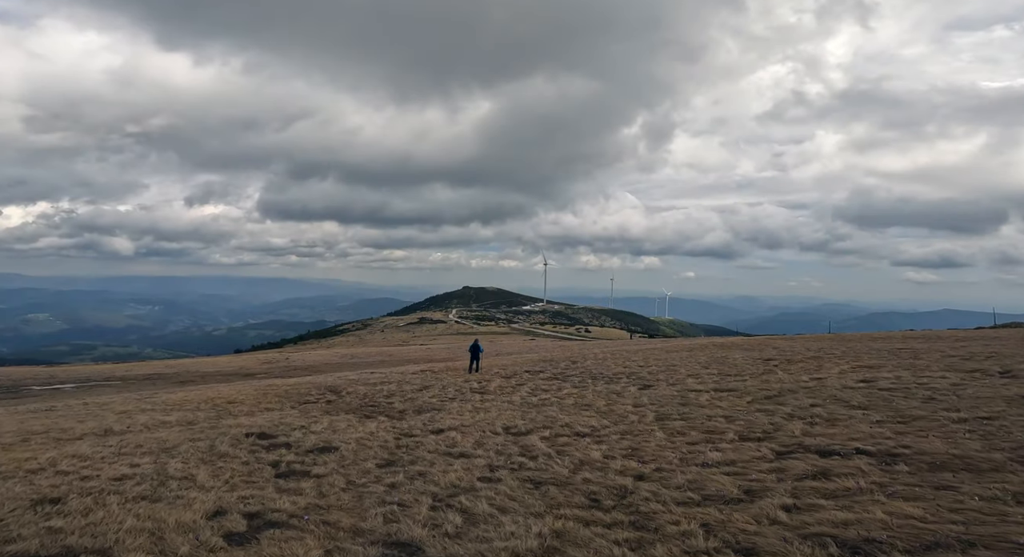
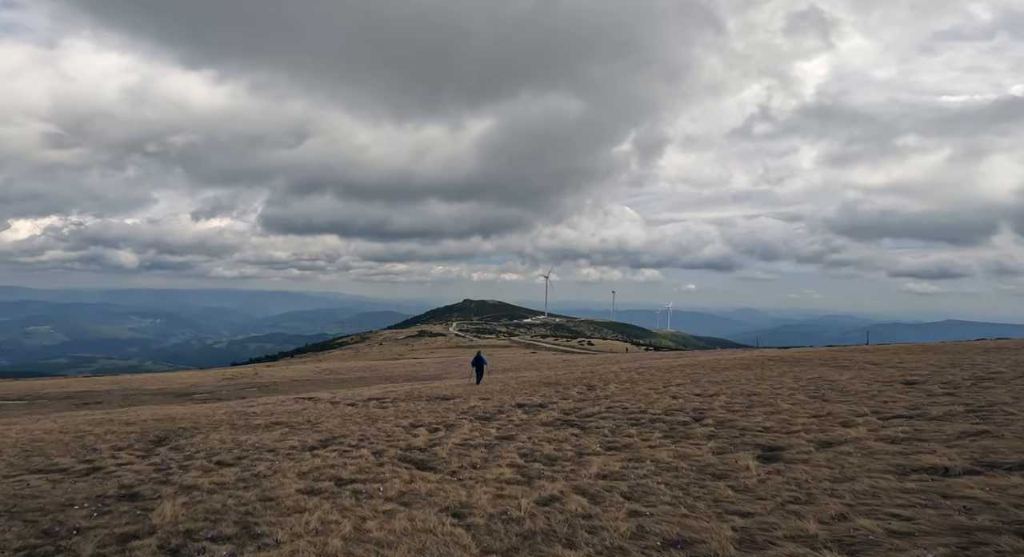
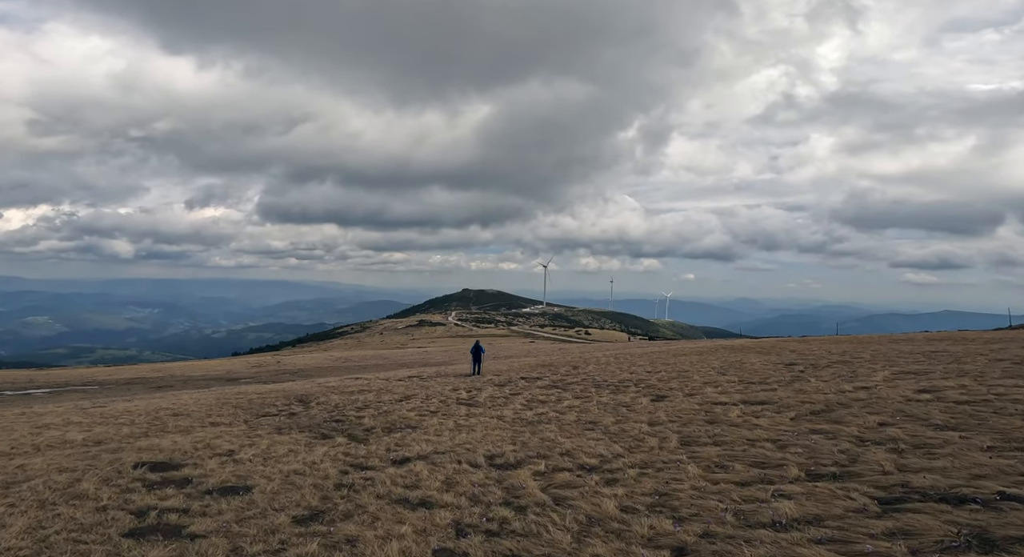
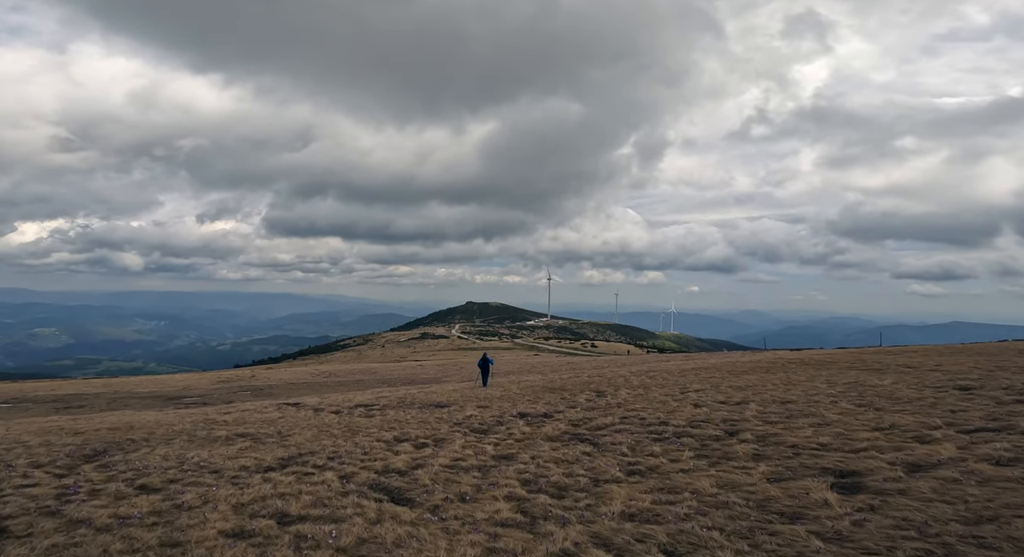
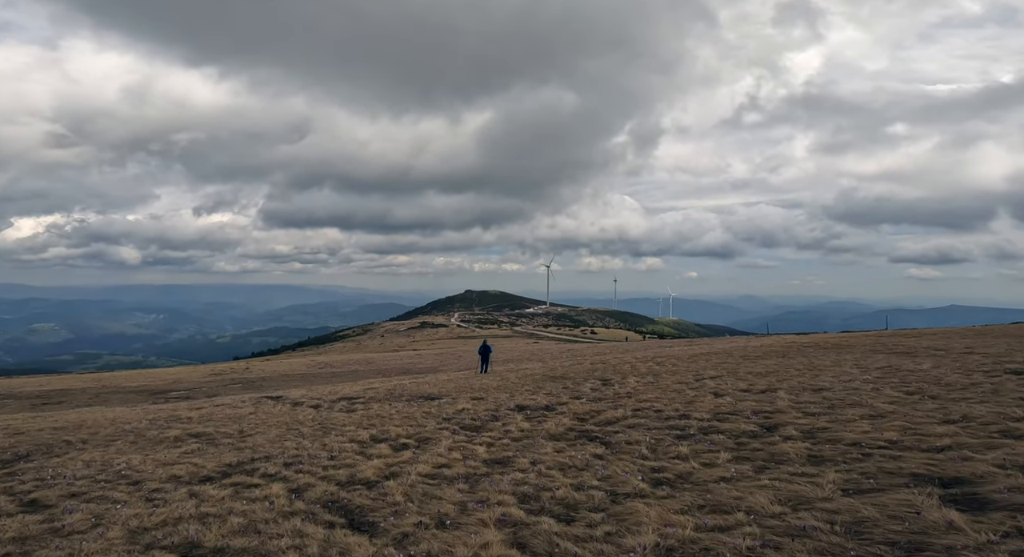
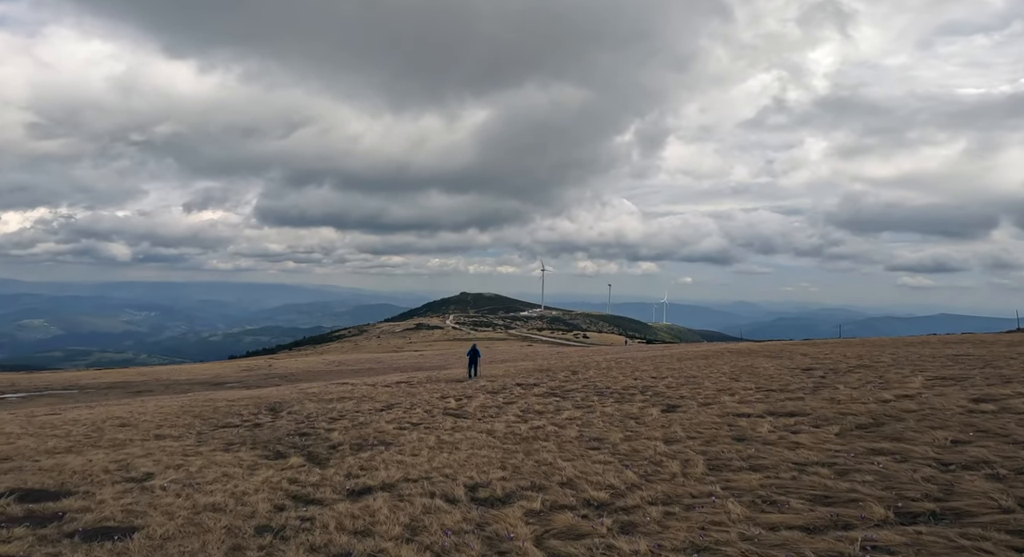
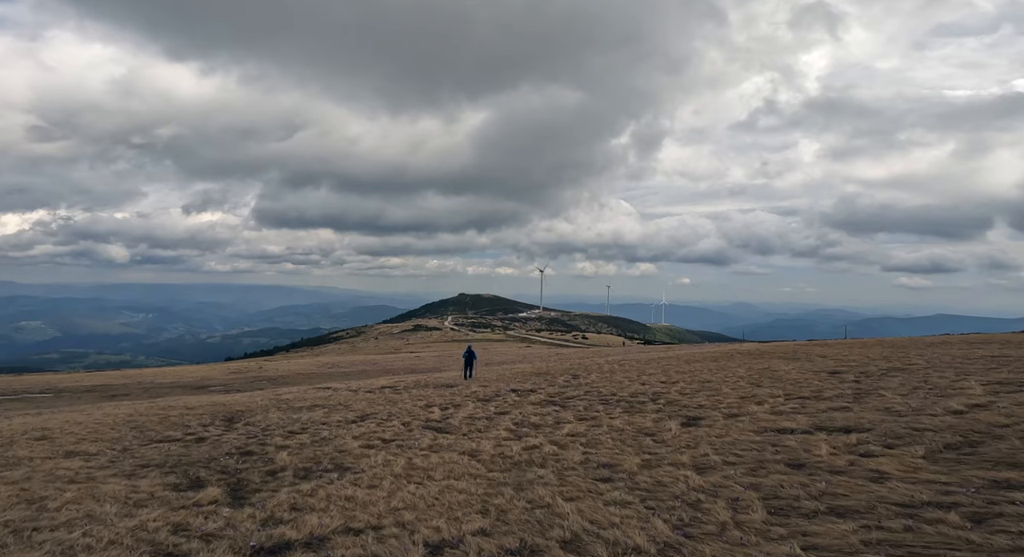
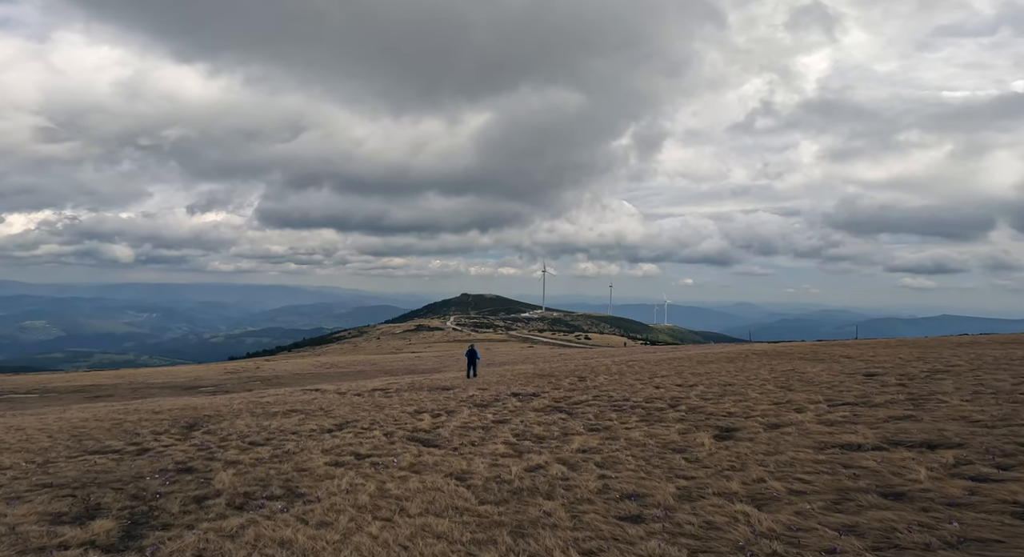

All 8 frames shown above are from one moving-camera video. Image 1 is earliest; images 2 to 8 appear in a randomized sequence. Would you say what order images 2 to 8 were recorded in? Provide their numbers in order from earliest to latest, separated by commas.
3, 6, 7, 8, 2, 4, 5
